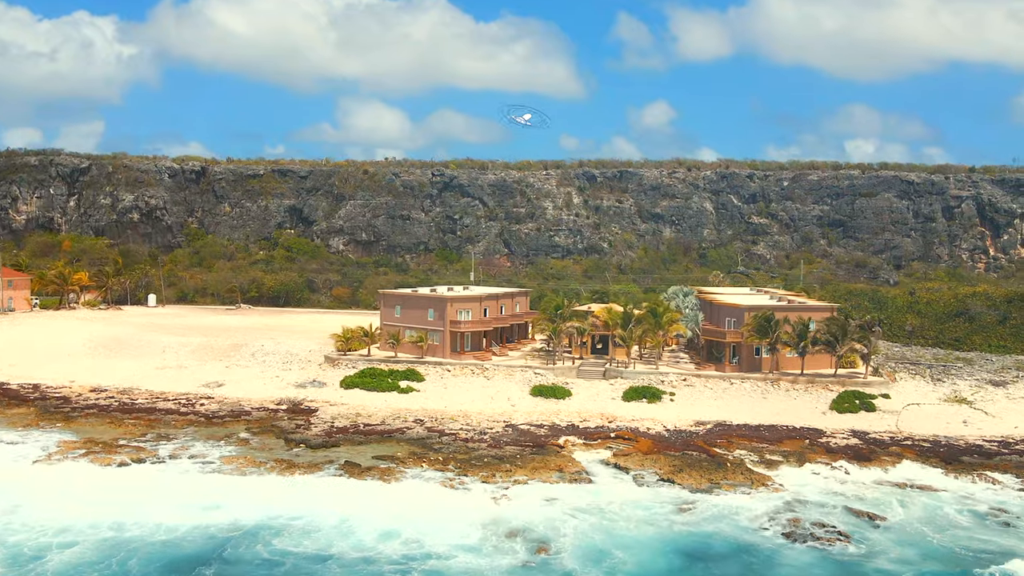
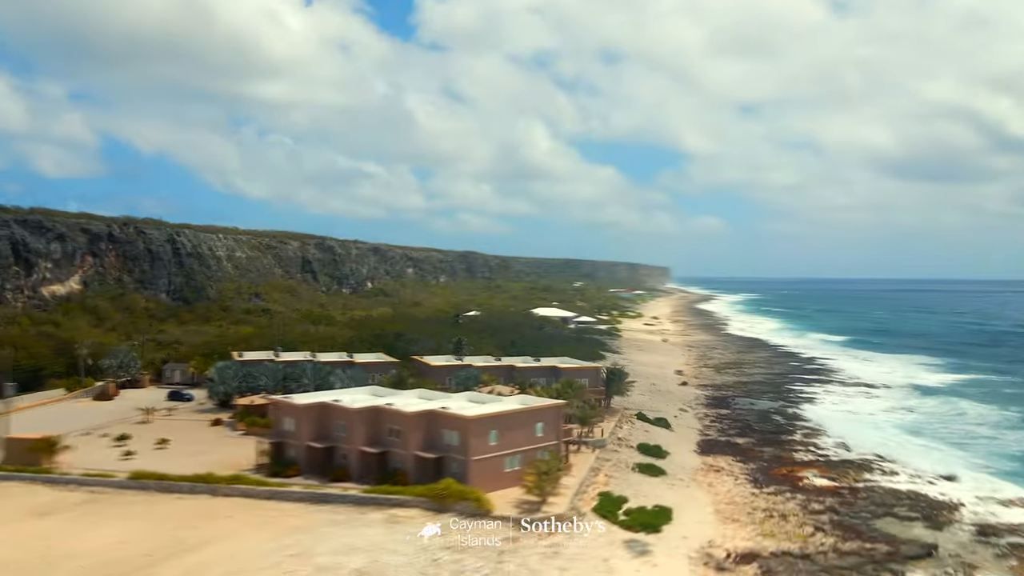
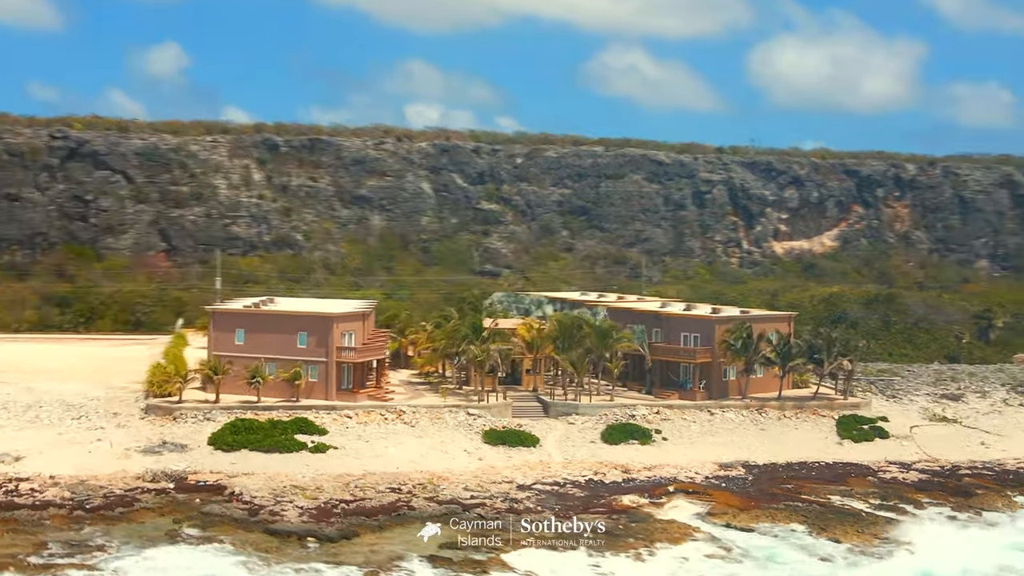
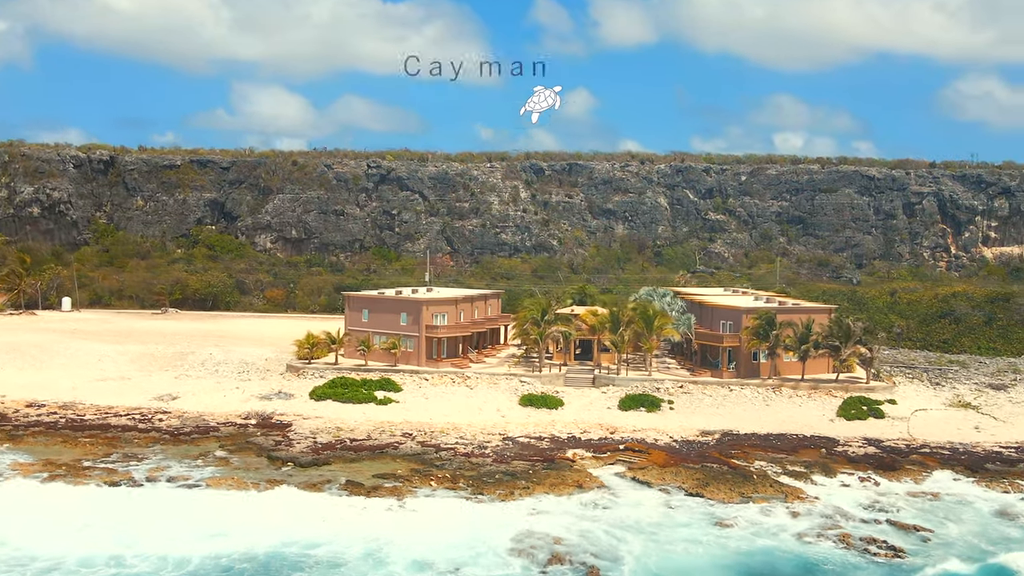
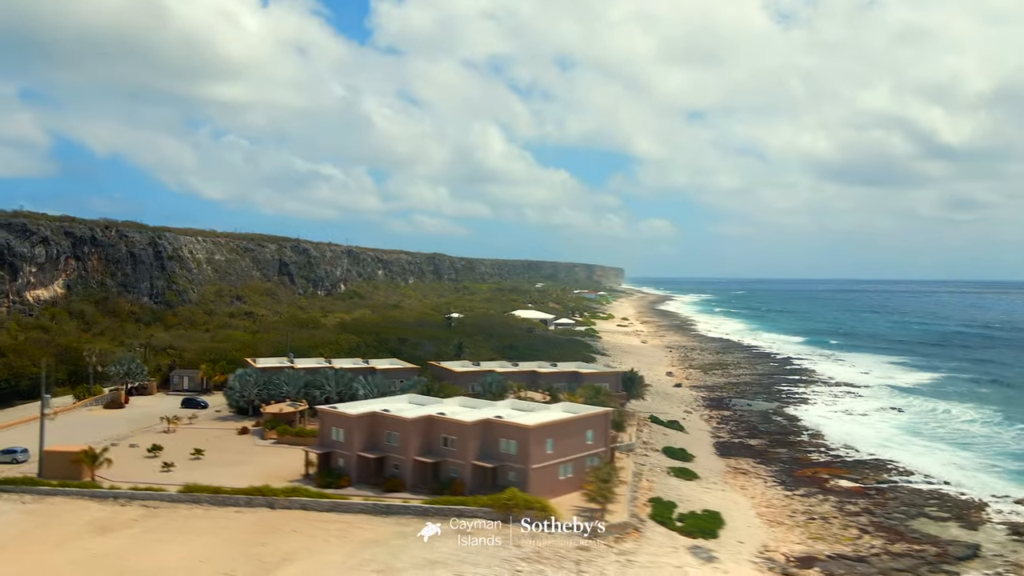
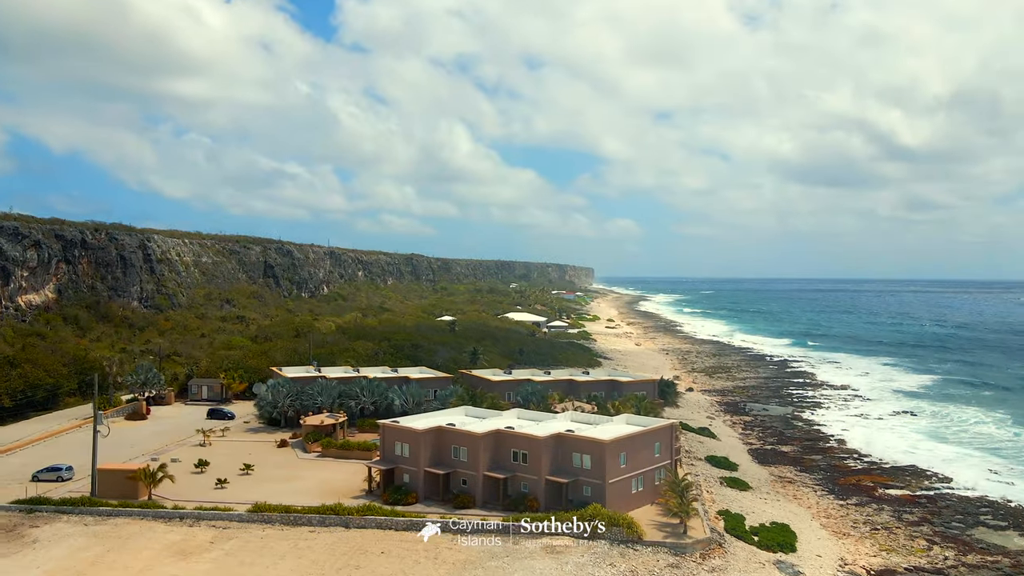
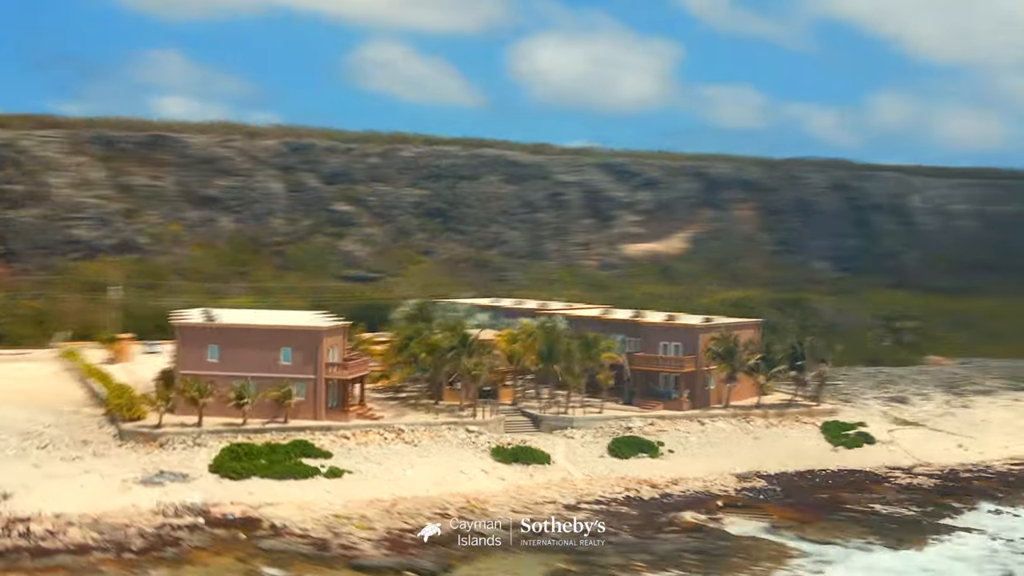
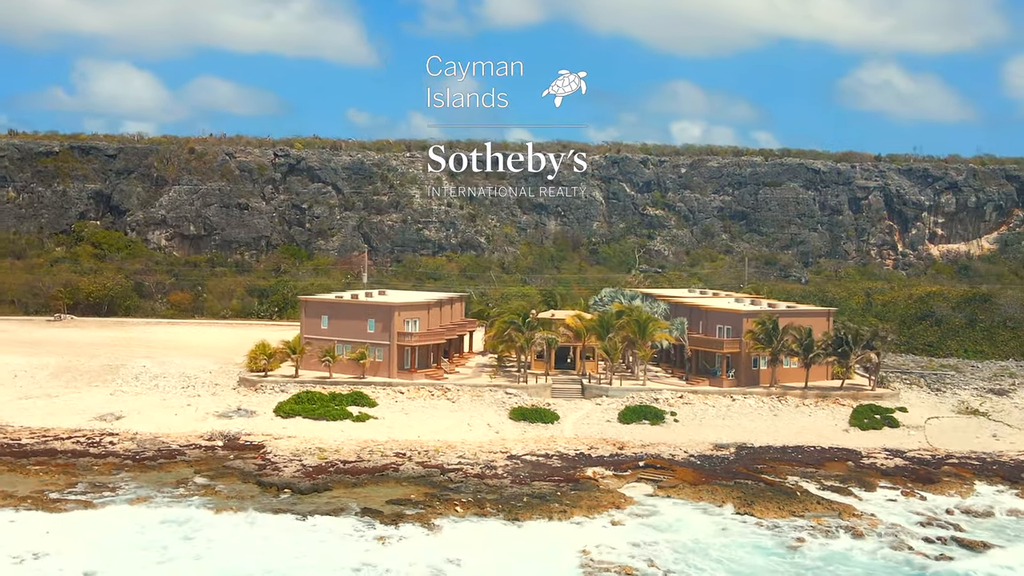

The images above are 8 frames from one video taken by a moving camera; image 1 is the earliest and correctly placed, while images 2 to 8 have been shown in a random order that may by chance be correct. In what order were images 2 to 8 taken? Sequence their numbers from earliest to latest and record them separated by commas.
4, 8, 3, 7, 2, 5, 6
